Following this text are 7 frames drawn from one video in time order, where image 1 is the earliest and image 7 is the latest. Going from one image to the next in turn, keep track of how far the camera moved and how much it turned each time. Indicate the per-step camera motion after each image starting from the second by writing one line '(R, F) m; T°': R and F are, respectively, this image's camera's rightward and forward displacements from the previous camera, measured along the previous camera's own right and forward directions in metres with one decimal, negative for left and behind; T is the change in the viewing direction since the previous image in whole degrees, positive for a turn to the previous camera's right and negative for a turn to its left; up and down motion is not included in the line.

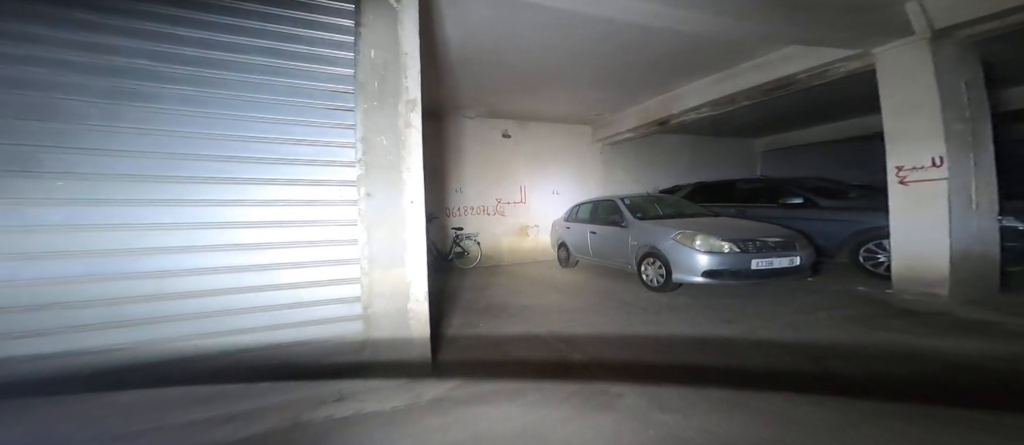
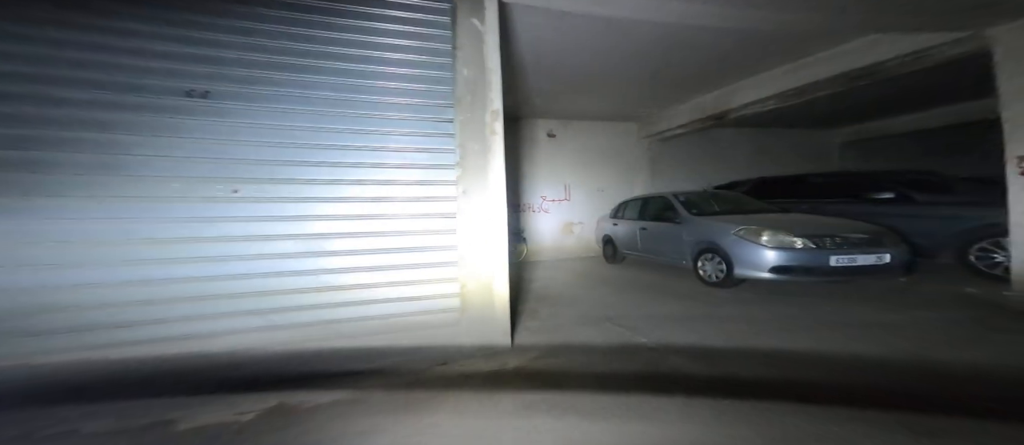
(-0.4, -0.1) m; -6°
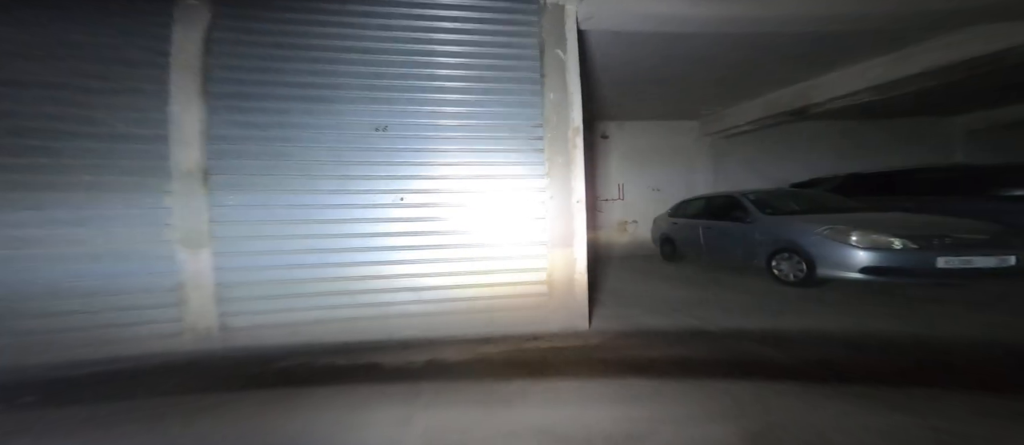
(-0.3, -0.5) m; -9°
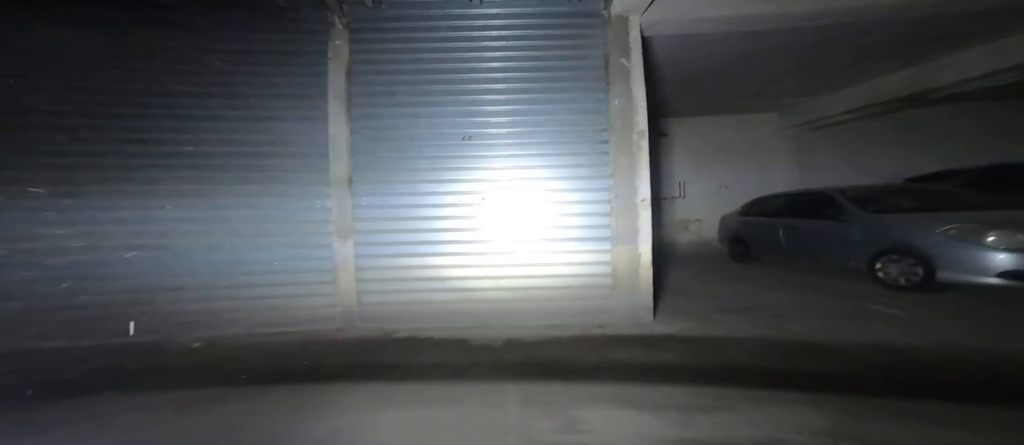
(-0.1, -0.4) m; -11°
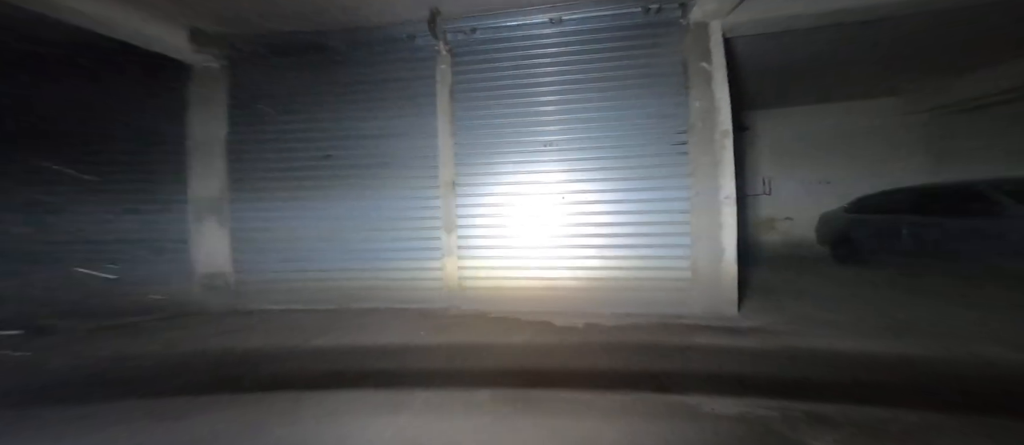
(-0.1, -0.4) m; -12°
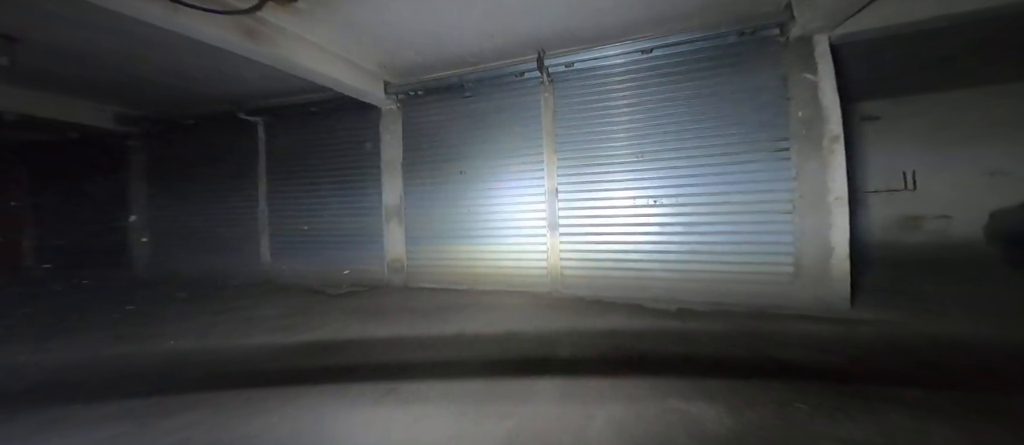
(0.0, -0.8) m; -17°
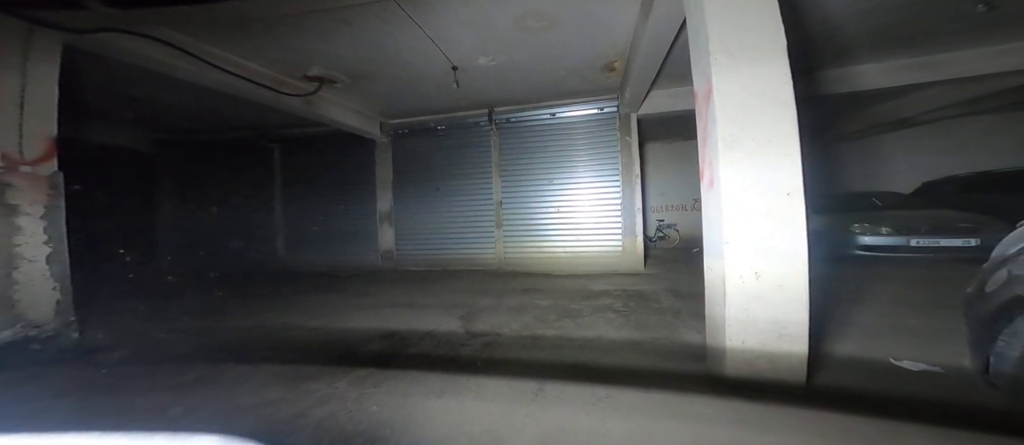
(+0.3, -2.3) m; +5°
